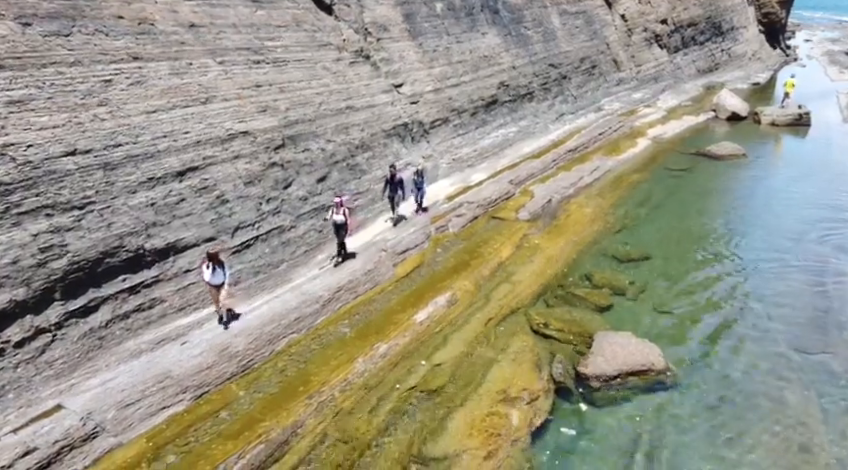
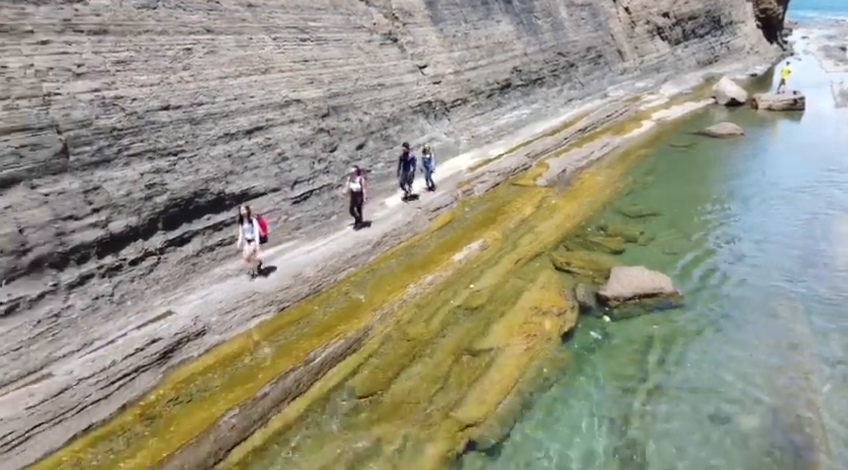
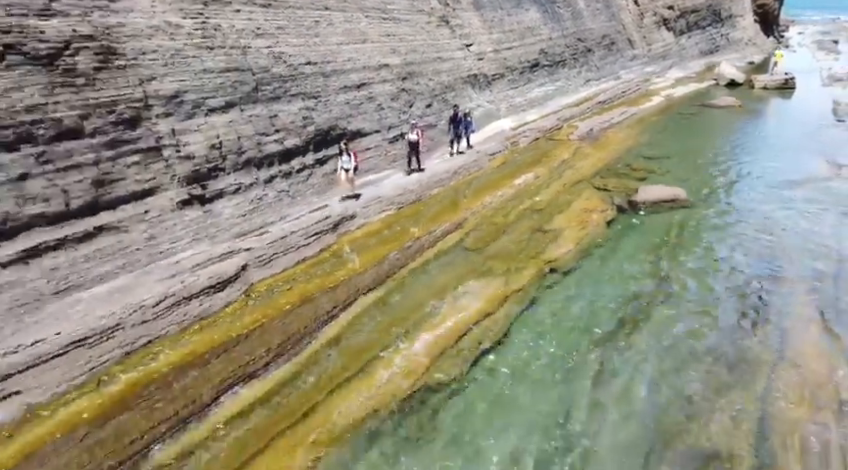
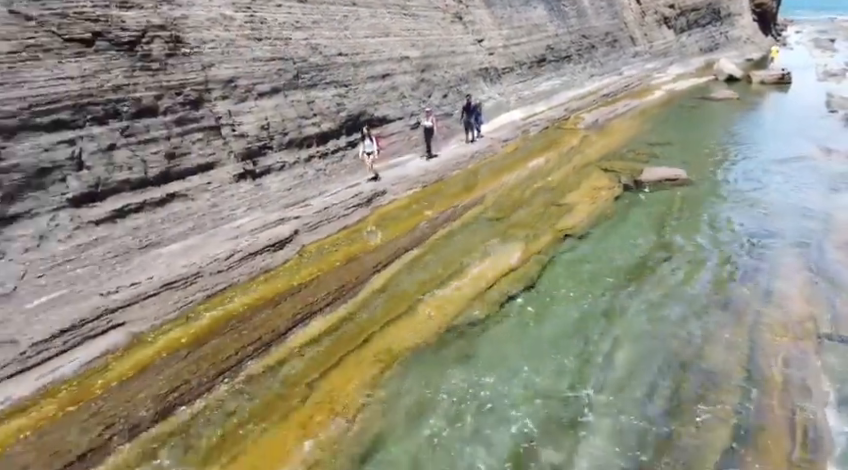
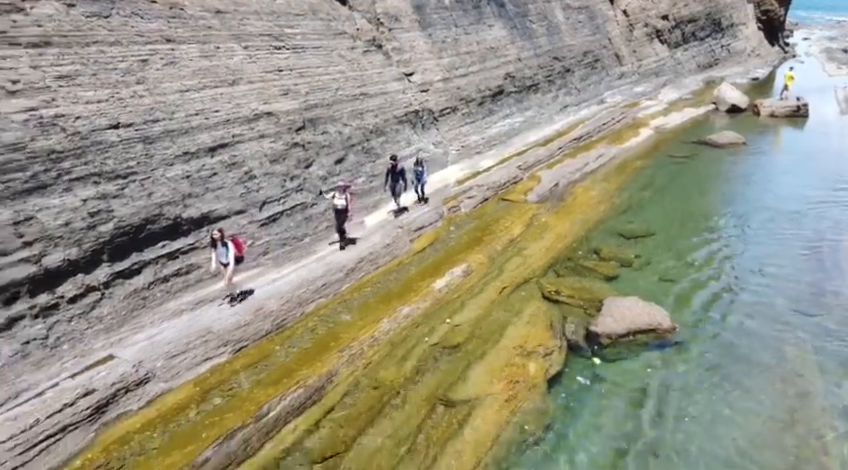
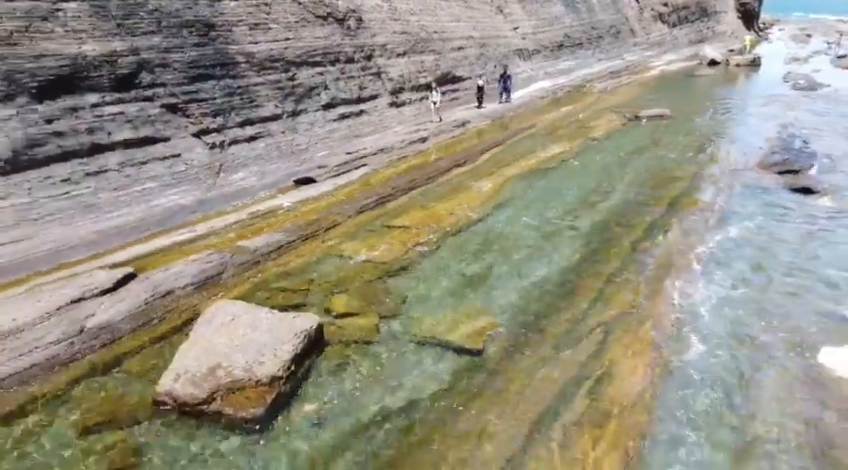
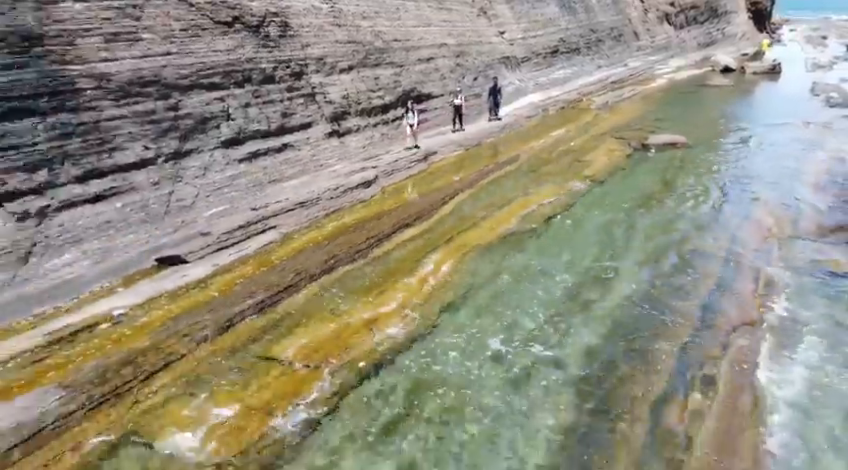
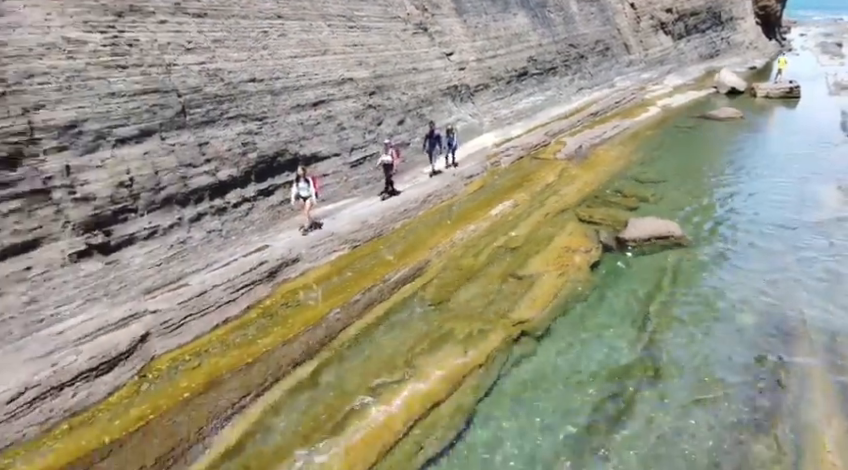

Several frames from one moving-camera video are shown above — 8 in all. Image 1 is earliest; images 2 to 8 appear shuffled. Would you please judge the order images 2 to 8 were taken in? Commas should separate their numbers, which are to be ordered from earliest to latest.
5, 2, 8, 3, 4, 7, 6
